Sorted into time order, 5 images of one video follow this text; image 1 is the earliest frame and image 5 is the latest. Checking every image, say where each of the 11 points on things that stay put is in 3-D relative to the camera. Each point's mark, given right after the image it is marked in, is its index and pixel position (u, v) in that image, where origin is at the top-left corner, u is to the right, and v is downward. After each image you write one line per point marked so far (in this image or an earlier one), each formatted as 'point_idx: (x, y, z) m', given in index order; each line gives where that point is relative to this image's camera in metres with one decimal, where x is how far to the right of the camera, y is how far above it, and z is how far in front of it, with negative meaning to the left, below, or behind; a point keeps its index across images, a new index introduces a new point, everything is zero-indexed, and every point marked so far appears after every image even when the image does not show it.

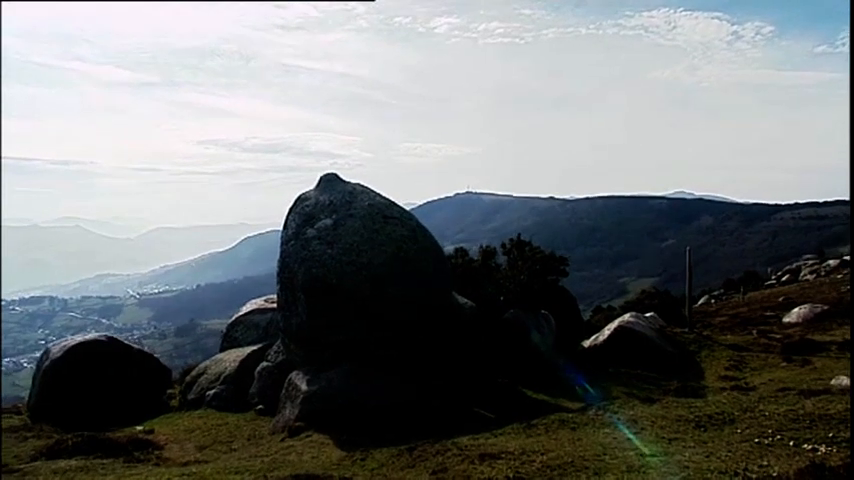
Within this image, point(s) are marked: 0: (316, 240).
0: (-2.7, 0.0, +14.5) m
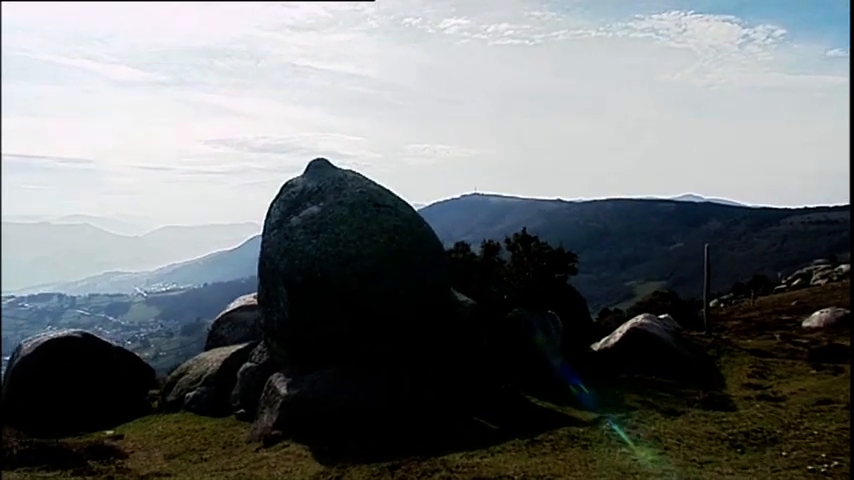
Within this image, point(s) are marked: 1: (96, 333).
0: (-2.8, +0.2, +13.2) m
1: (-10.2, -2.9, +18.6) m
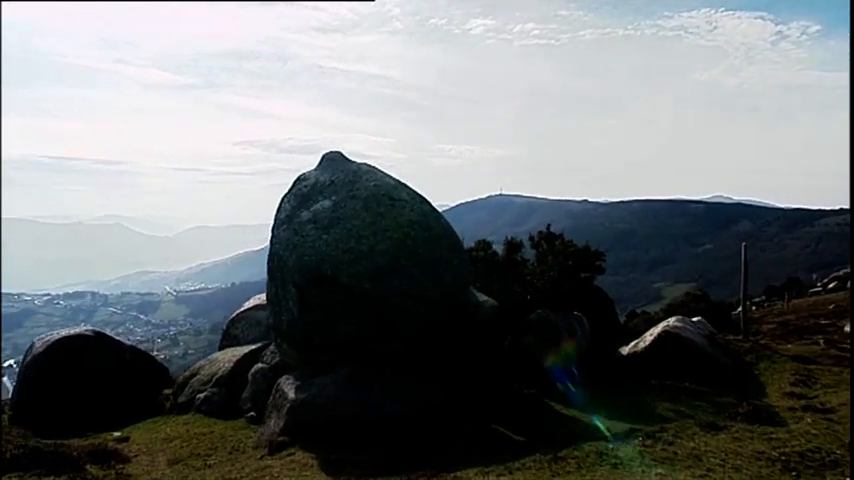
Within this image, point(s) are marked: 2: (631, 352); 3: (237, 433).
0: (-2.4, +0.3, +12.6) m
1: (-9.6, -2.8, +18.2) m
2: (+5.6, -3.0, +16.5) m
3: (-4.3, -4.3, +13.5) m
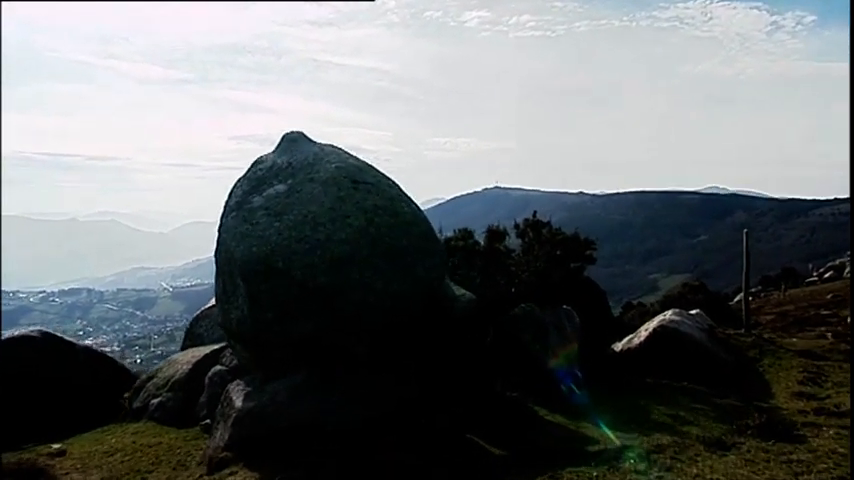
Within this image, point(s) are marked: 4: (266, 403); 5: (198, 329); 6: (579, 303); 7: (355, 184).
0: (-3.1, +0.6, +11.2) m
1: (-10.2, -2.6, +16.8) m
2: (+4.9, -2.7, +15.2) m
3: (-4.8, -4.1, +12.2) m
4: (-2.7, -2.8, +10.2) m
5: (-6.8, -2.6, +17.9) m
6: (+4.3, -1.8, +17.2) m
7: (-1.4, +1.1, +11.4) m
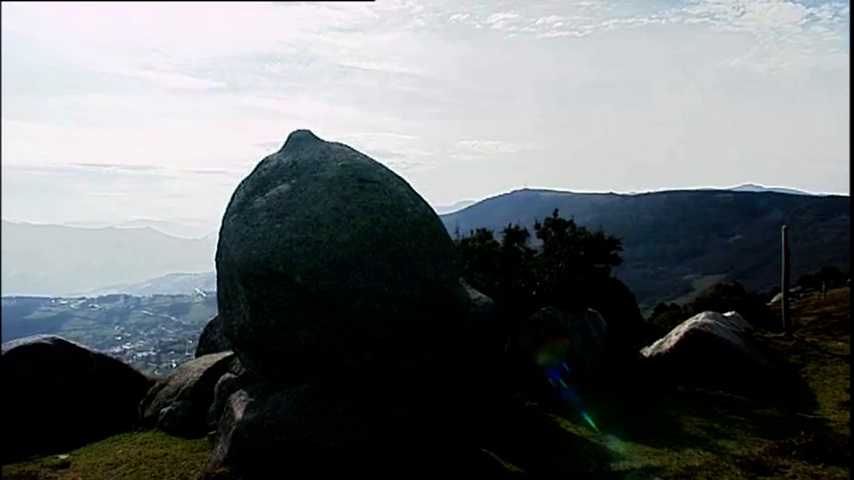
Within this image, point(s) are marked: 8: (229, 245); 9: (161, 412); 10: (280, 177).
0: (-2.9, +0.5, +10.6) m
1: (-9.7, -2.7, +16.6) m
2: (+5.3, -2.7, +14.2) m
3: (-4.6, -4.2, +11.7) m
4: (-2.5, -2.8, +9.6) m
5: (-6.2, -2.7, +17.6) m
6: (+4.8, -1.8, +16.3) m
7: (-1.2, +1.0, +10.8) m
8: (-3.4, -0.1, +10.7) m
9: (-6.4, -4.1, +14.6) m
10: (-2.8, +1.2, +11.4) m
